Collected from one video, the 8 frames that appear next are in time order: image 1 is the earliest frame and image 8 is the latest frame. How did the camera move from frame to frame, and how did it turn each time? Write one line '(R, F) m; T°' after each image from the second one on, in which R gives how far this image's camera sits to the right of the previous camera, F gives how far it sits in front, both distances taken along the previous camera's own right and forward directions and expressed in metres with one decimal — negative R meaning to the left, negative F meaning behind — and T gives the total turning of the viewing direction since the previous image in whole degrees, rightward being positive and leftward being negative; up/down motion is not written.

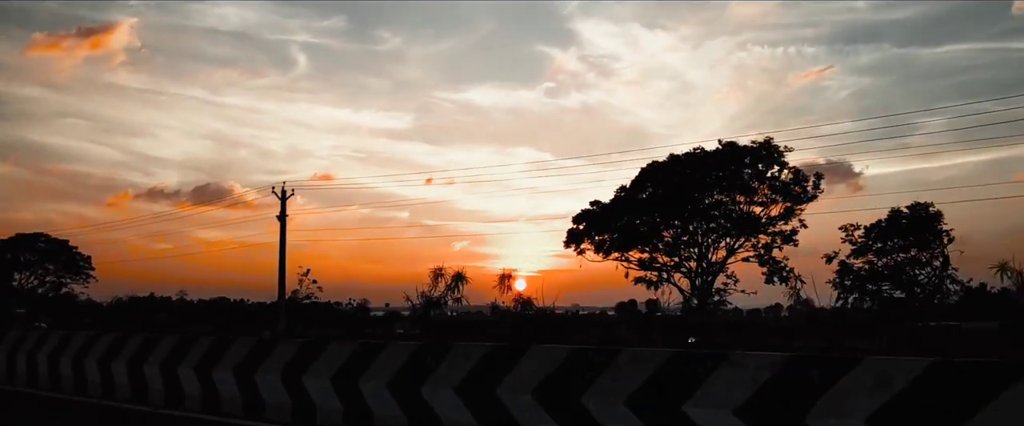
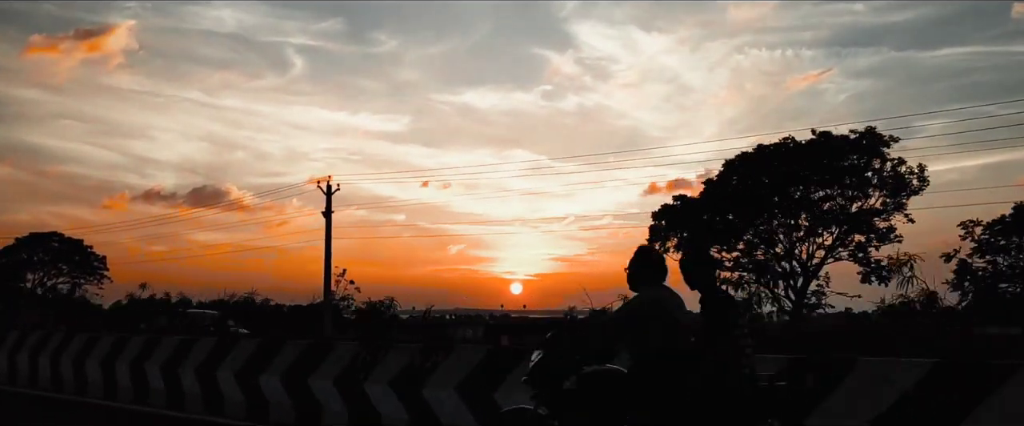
(-0.3, +0.1) m; 0°
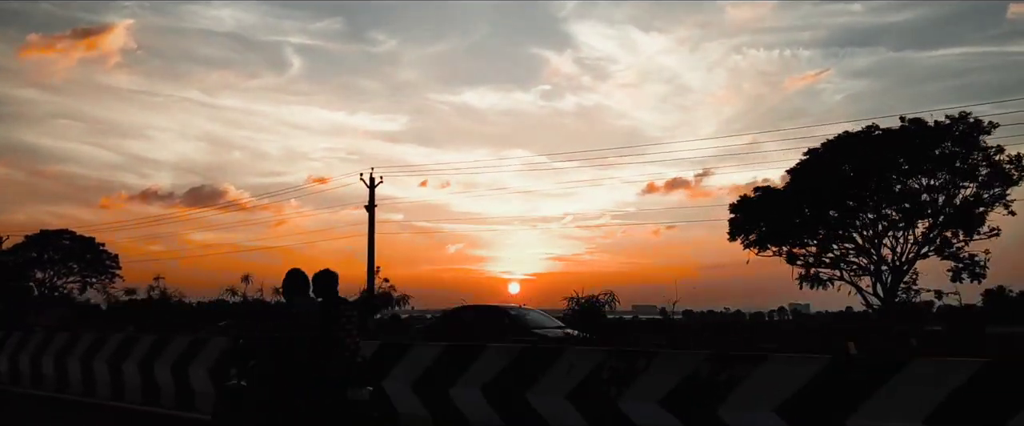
(-0.5, +0.1) m; 0°
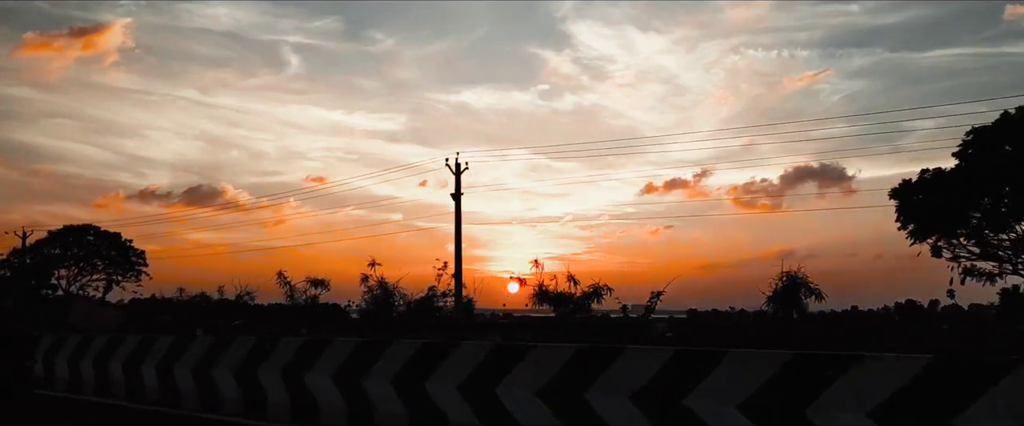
(-0.9, +0.3) m; +1°
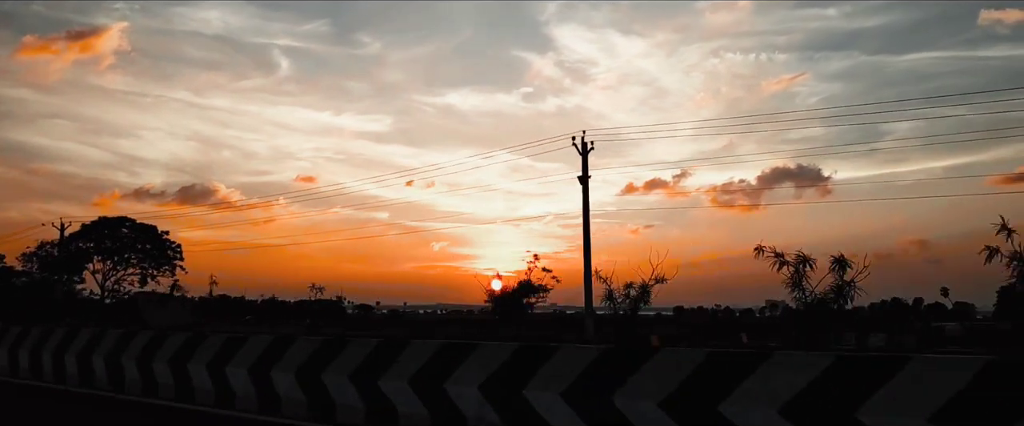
(+1.6, -2.4) m; 0°
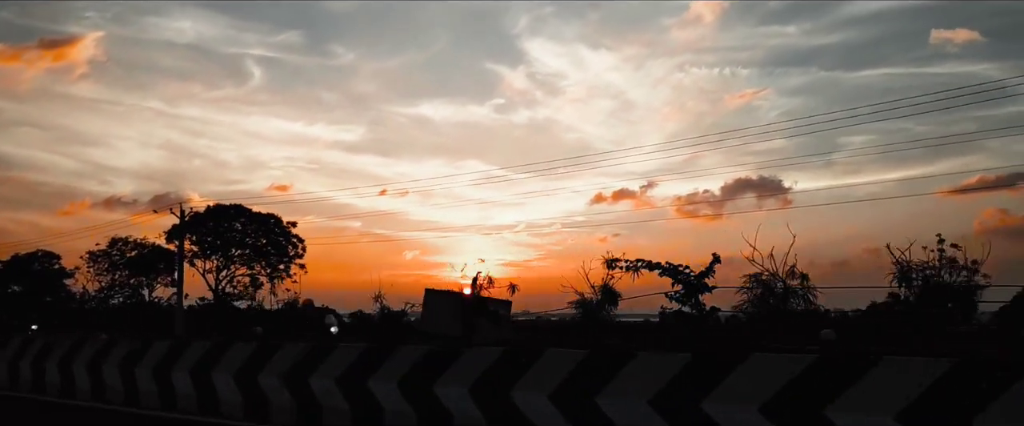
(-3.2, -1.3) m; +4°
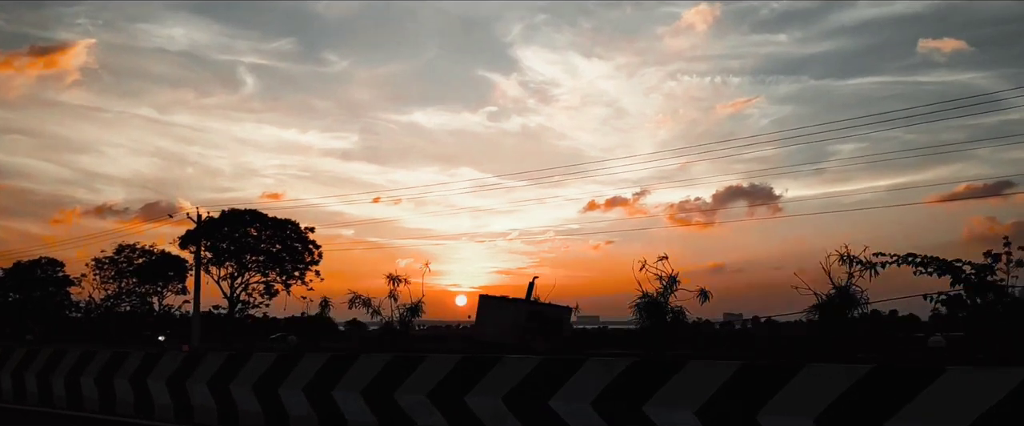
(+1.6, -0.2) m; 0°
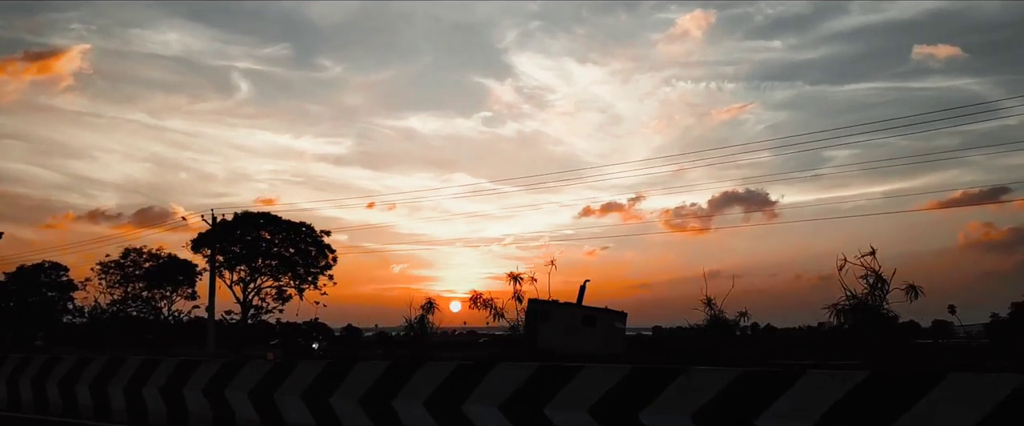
(-1.3, +0.4) m; +1°
